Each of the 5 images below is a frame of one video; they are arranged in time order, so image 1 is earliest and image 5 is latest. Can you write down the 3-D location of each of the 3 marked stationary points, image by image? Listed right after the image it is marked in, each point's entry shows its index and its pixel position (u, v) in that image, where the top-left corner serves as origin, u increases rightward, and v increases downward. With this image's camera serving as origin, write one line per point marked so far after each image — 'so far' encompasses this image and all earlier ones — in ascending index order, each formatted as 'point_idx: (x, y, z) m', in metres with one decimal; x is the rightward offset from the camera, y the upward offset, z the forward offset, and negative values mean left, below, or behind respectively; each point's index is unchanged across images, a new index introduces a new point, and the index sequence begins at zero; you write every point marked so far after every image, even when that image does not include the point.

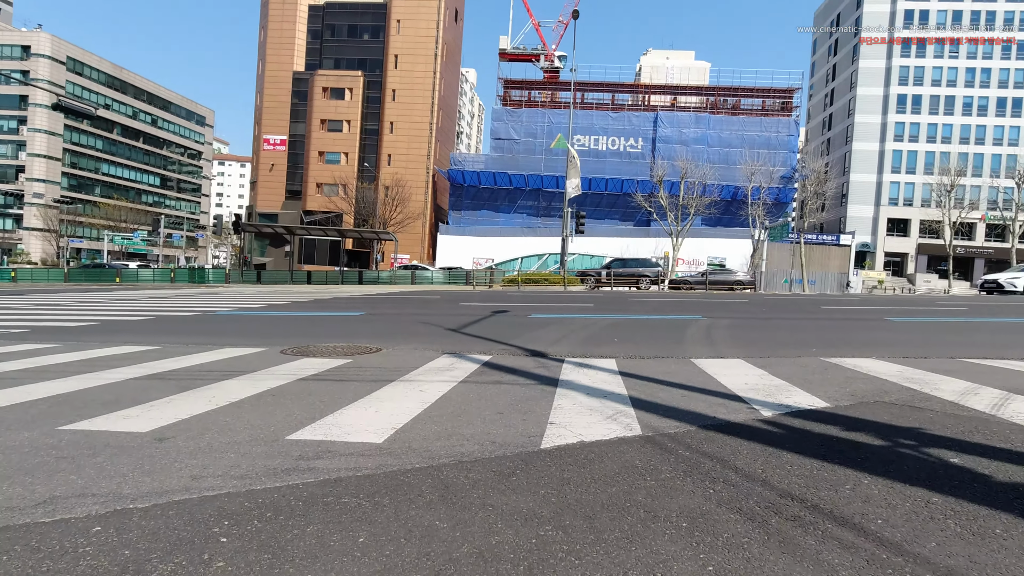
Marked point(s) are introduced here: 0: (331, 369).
0: (-2.1, -0.9, +6.5) m
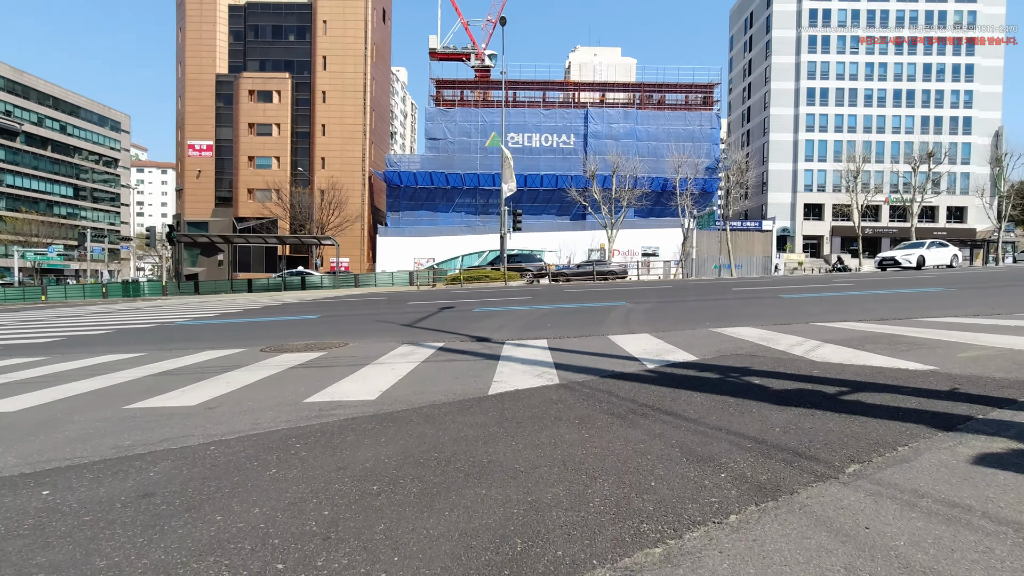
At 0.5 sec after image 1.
0: (-2.7, -1.0, +7.7) m
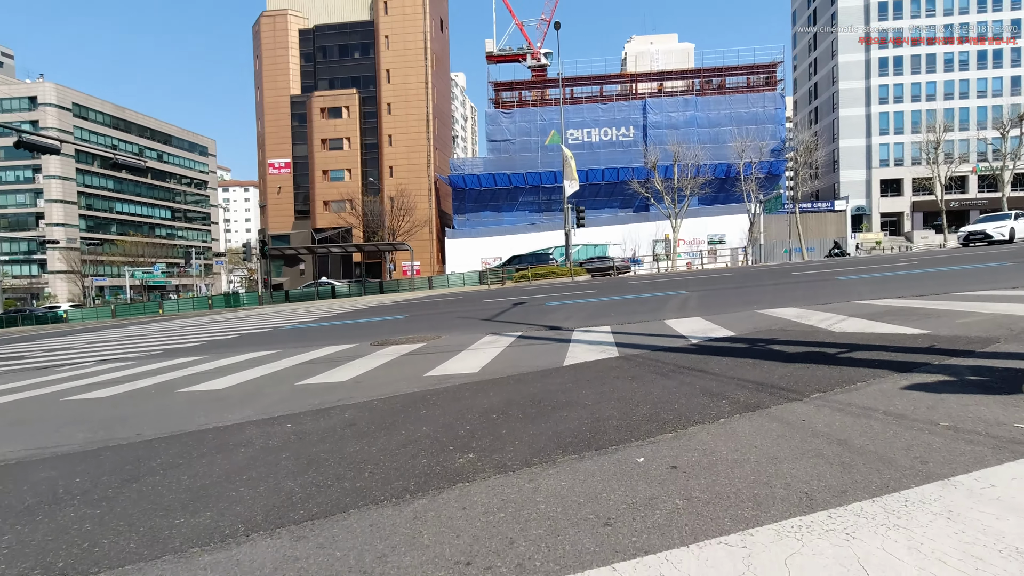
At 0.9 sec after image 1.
0: (-1.6, -1.0, +9.5) m
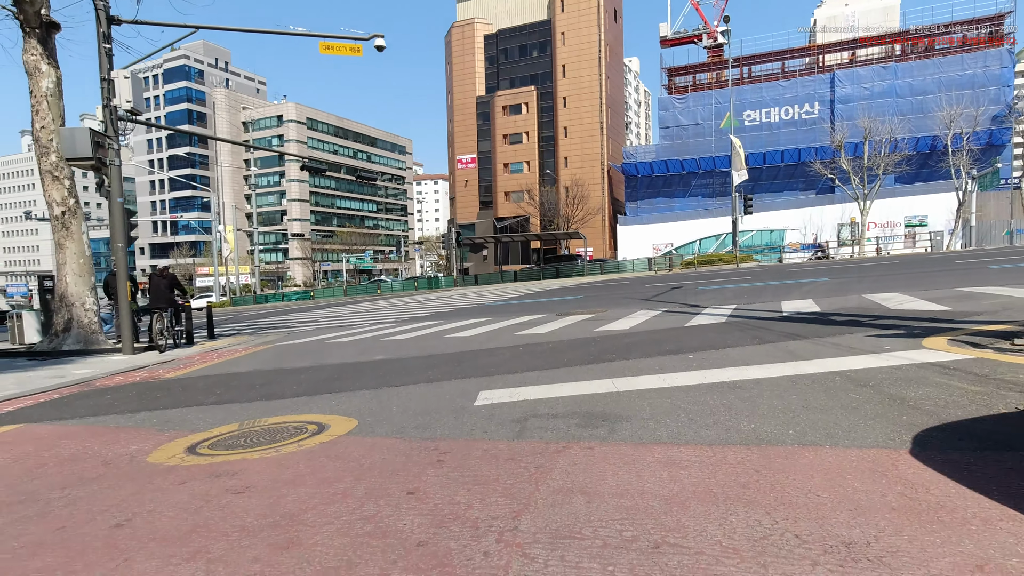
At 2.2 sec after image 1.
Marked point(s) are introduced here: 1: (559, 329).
0: (+1.7, -0.7, +13.5) m
1: (+0.9, -0.8, +11.5) m
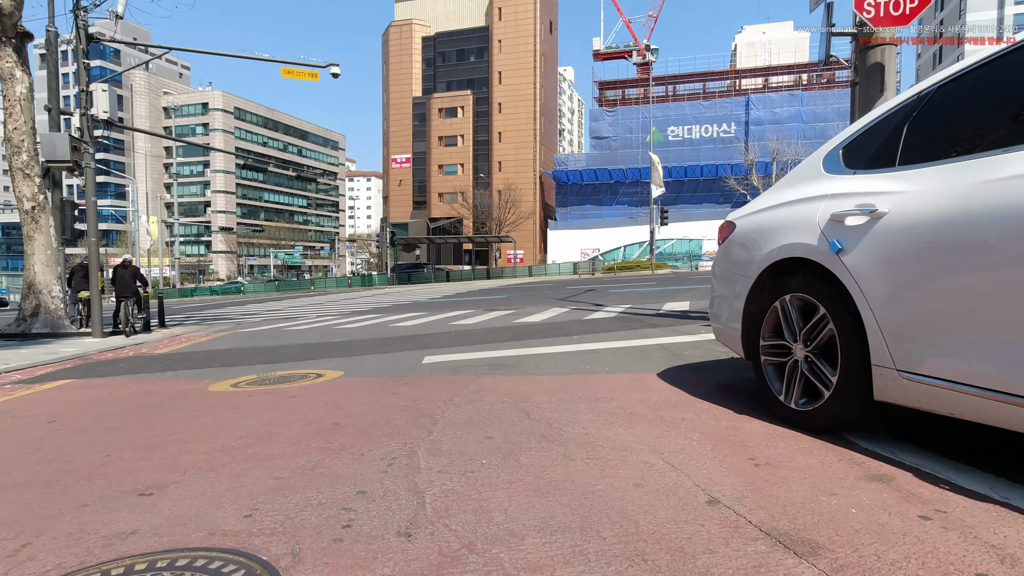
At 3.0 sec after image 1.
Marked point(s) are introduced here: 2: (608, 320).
0: (-0.1, -0.7, +16.1) m
1: (-0.7, -0.8, +14.0) m
2: (+2.1, -0.7, +12.3) m
